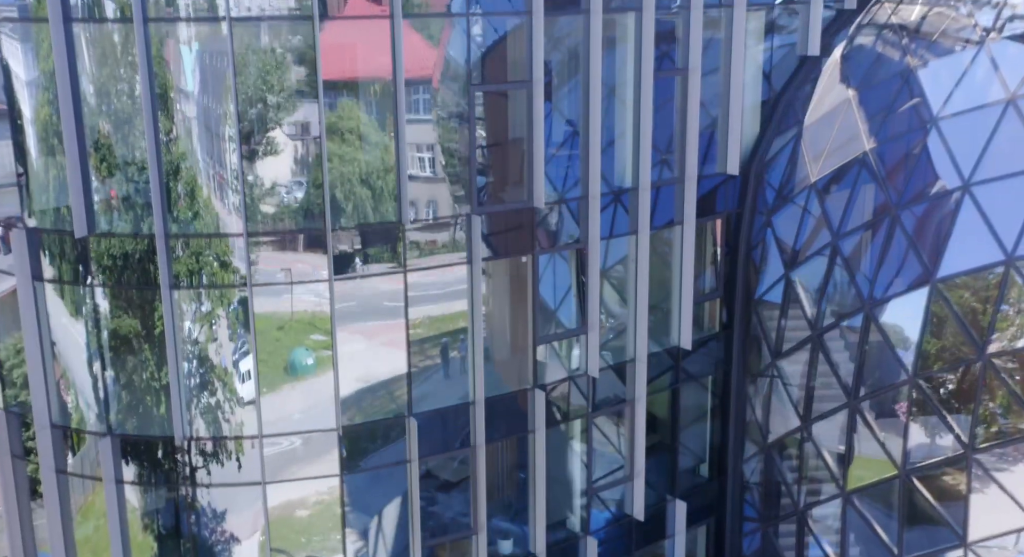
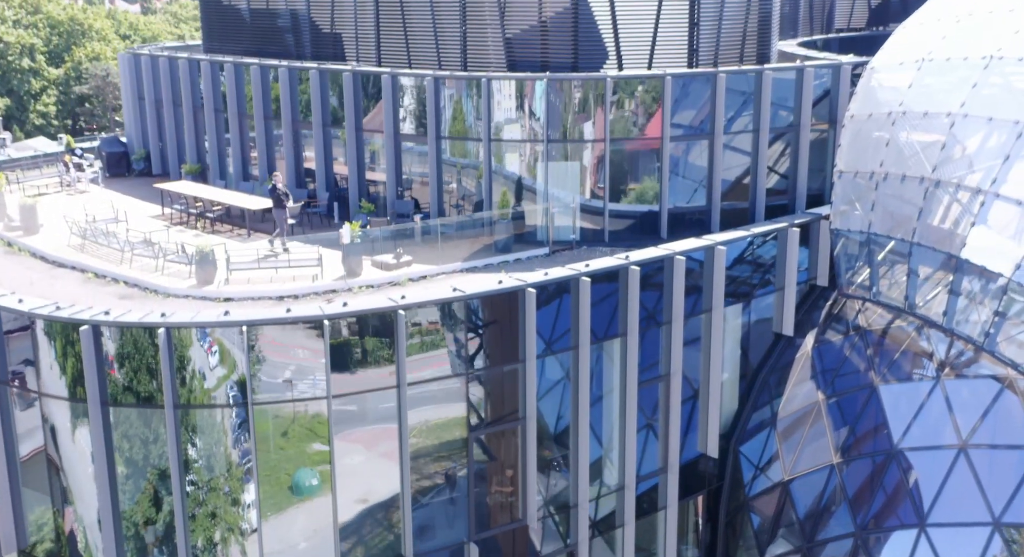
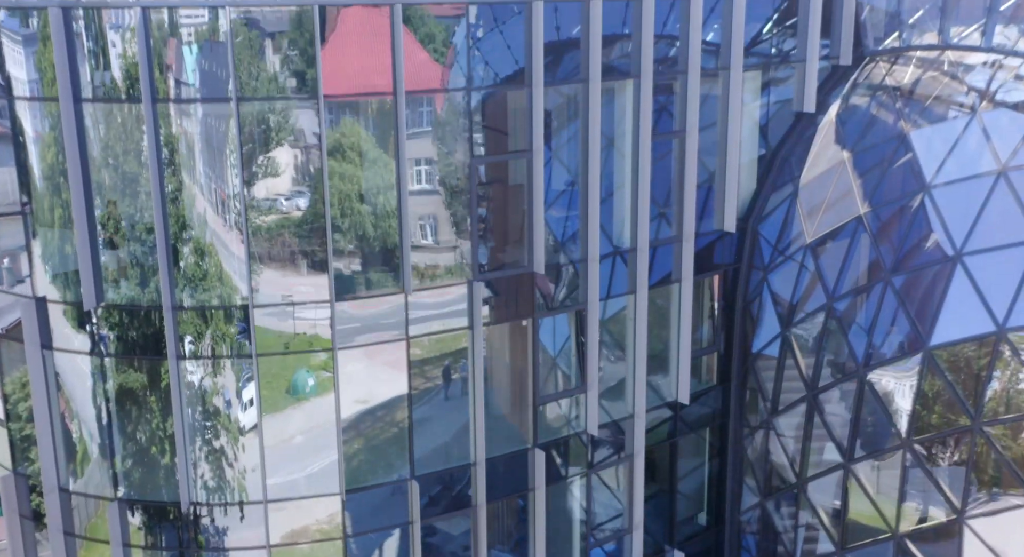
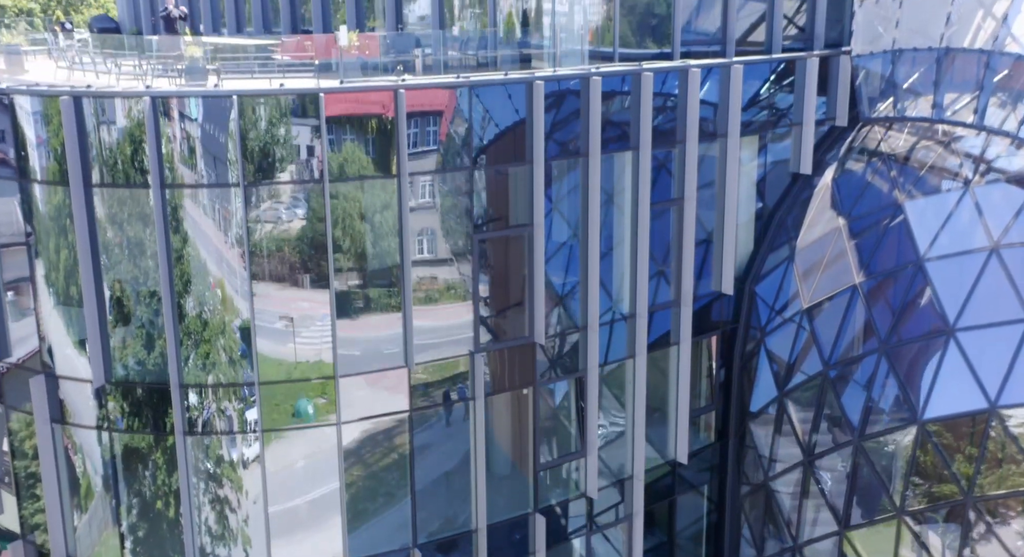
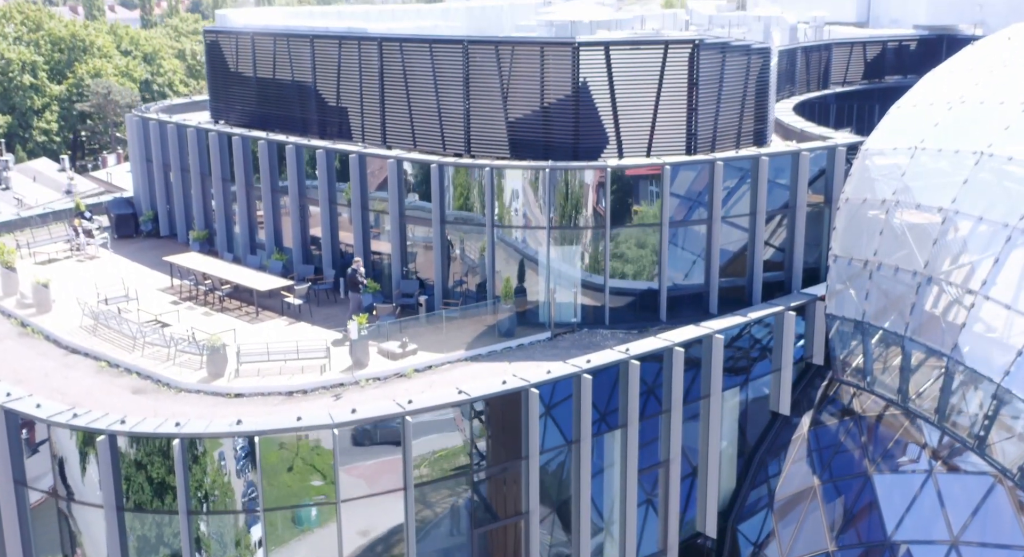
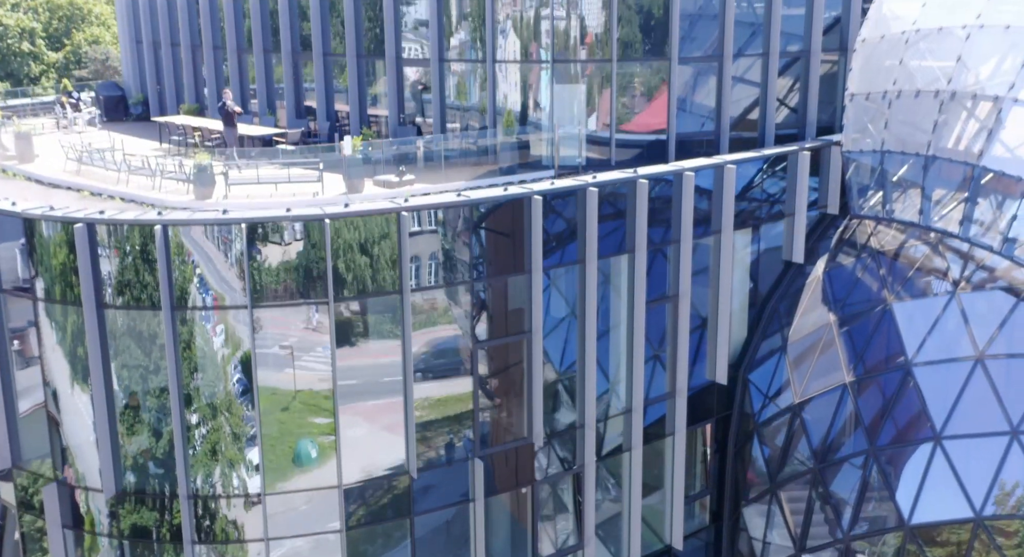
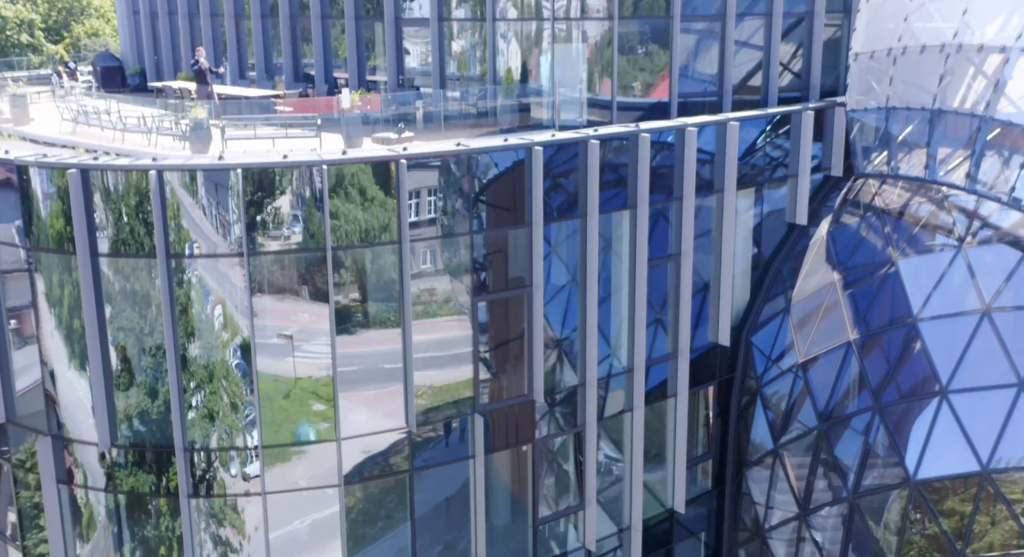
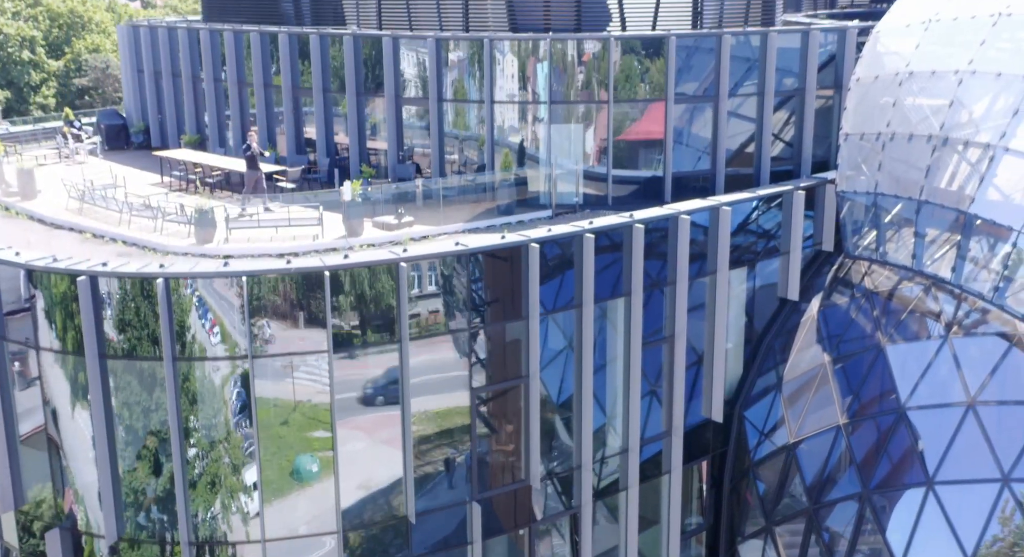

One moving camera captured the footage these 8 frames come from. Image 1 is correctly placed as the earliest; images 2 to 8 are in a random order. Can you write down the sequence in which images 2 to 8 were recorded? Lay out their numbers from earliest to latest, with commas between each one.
3, 4, 7, 6, 8, 2, 5
